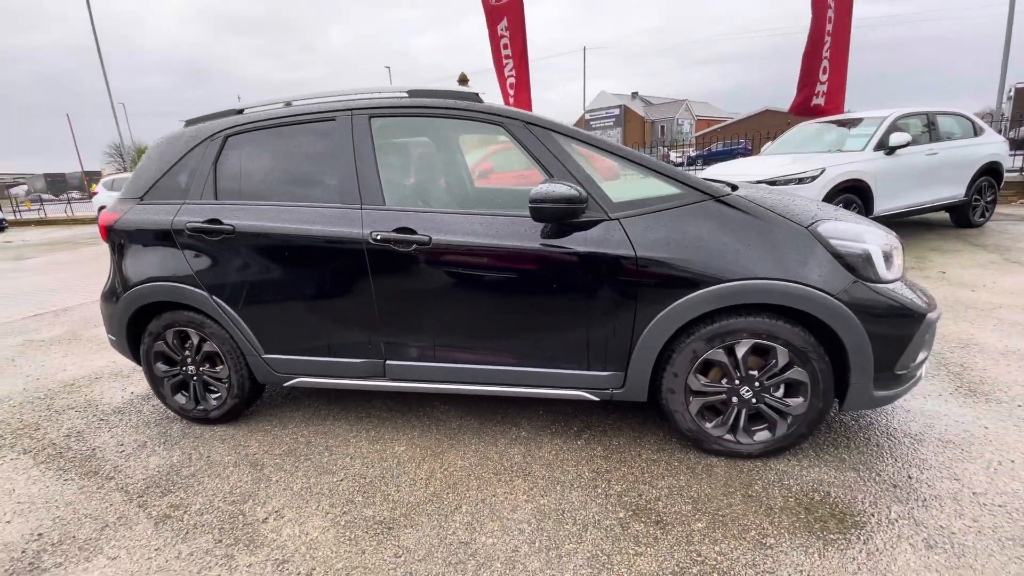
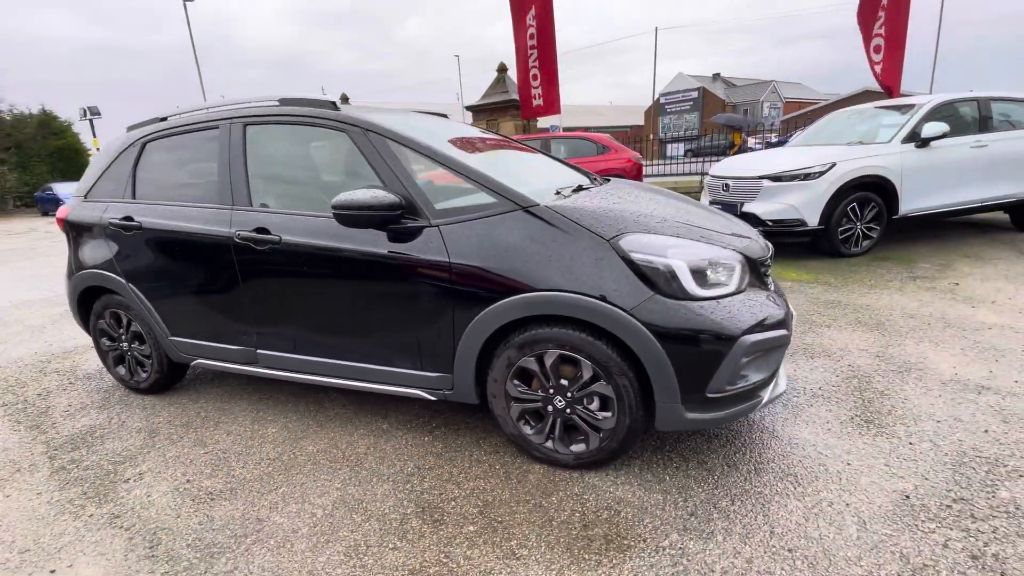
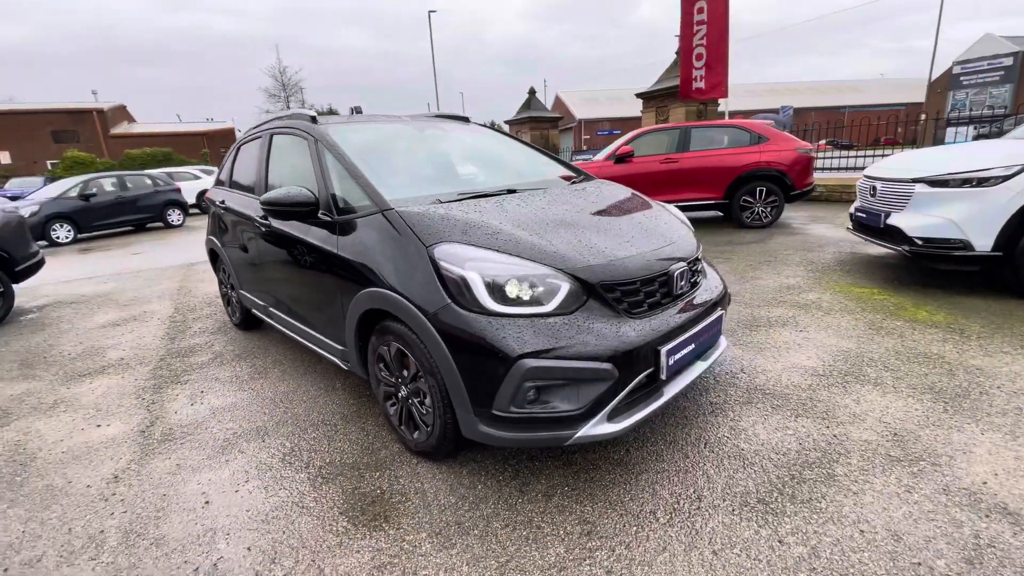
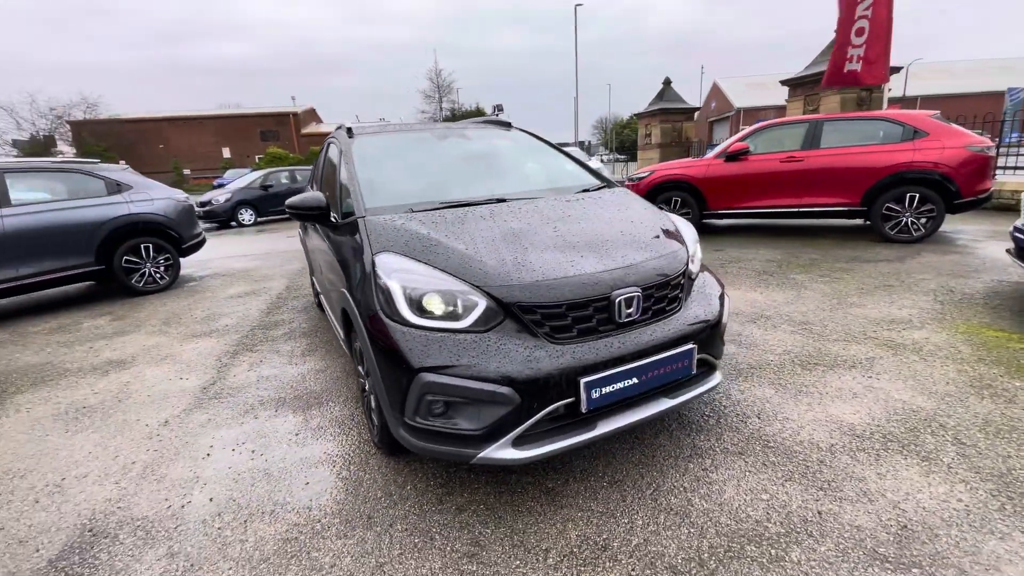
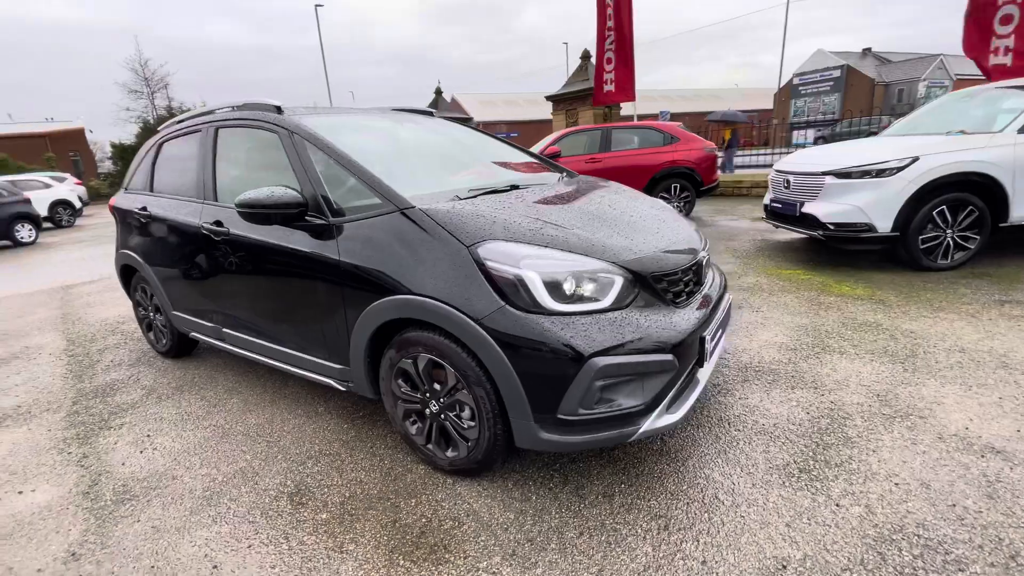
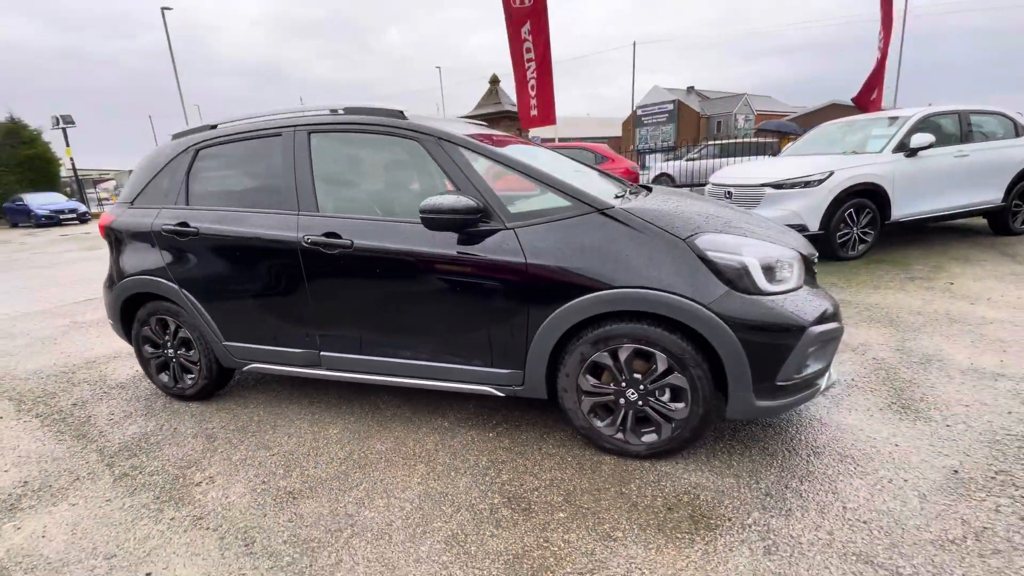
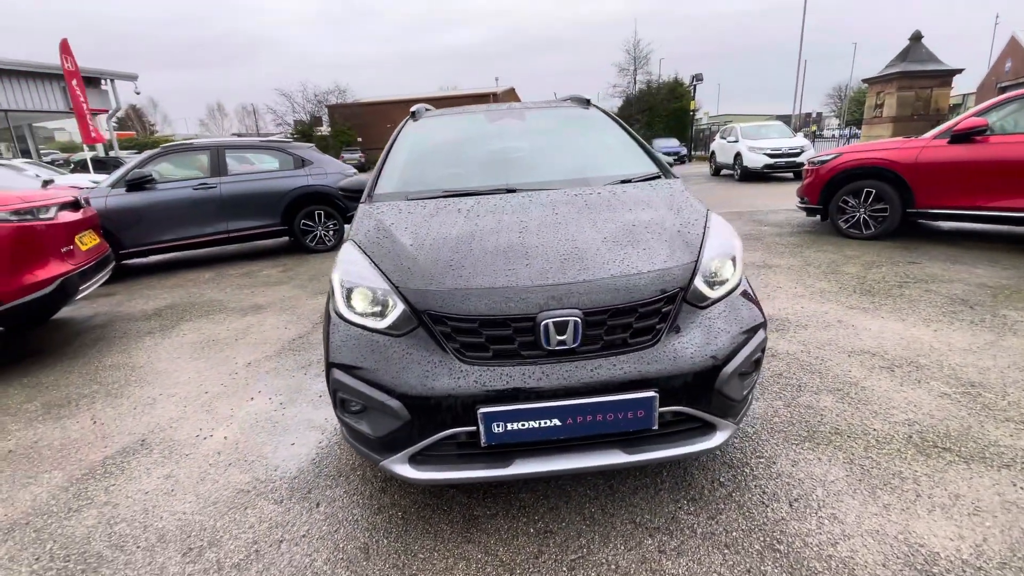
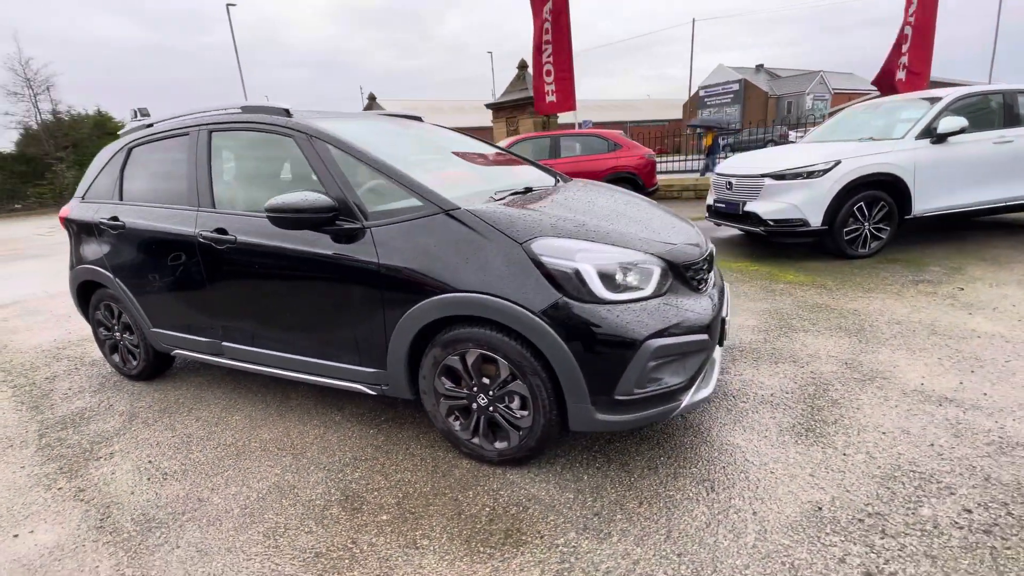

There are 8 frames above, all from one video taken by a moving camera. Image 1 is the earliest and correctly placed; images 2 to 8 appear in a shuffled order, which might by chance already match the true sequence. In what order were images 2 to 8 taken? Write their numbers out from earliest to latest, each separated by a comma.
6, 2, 8, 5, 3, 4, 7
